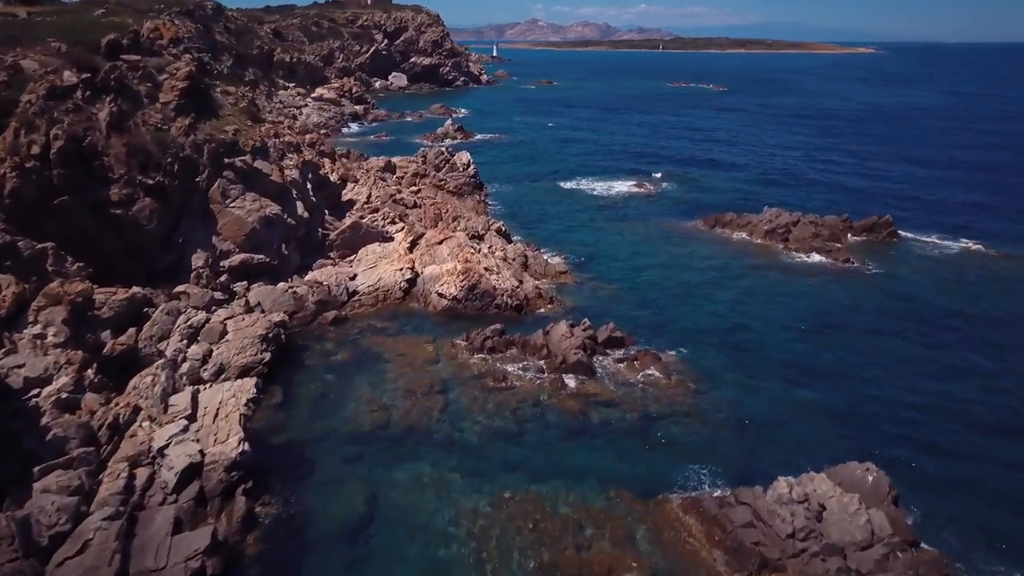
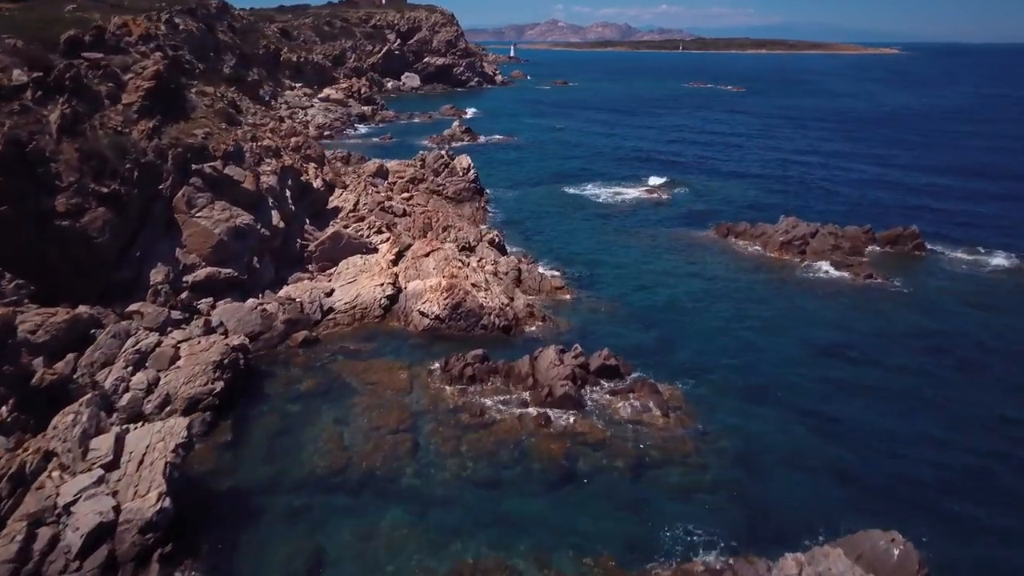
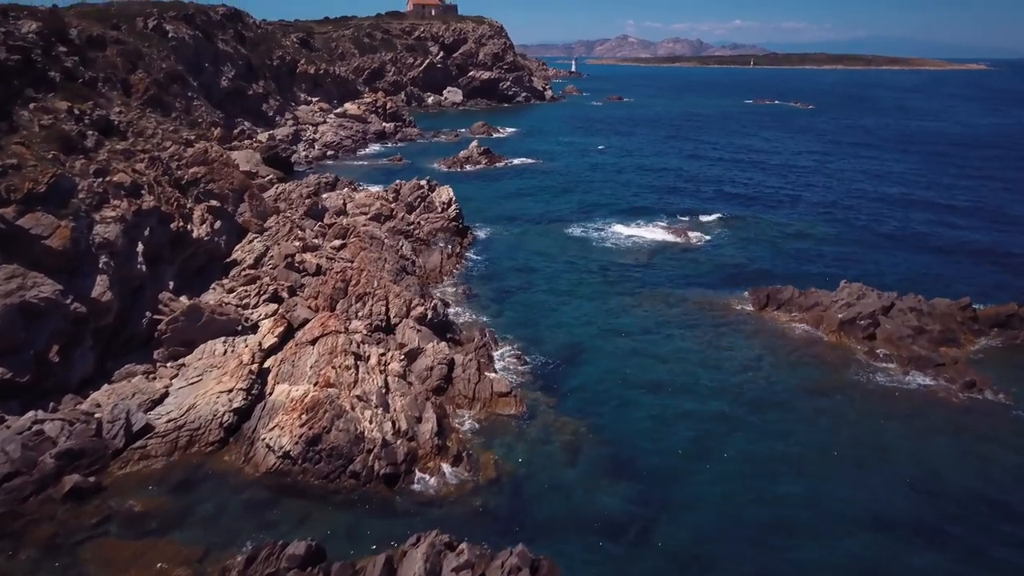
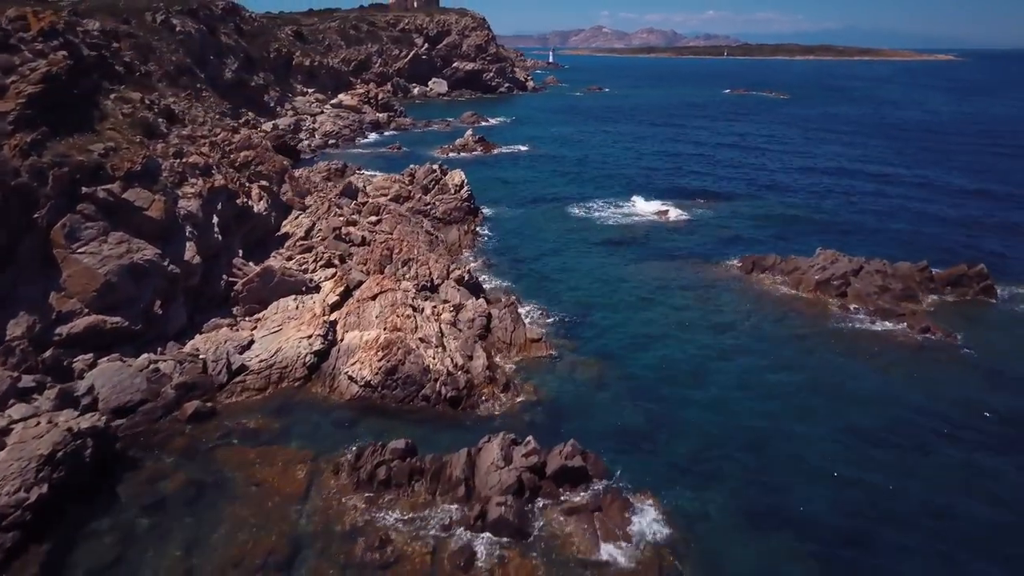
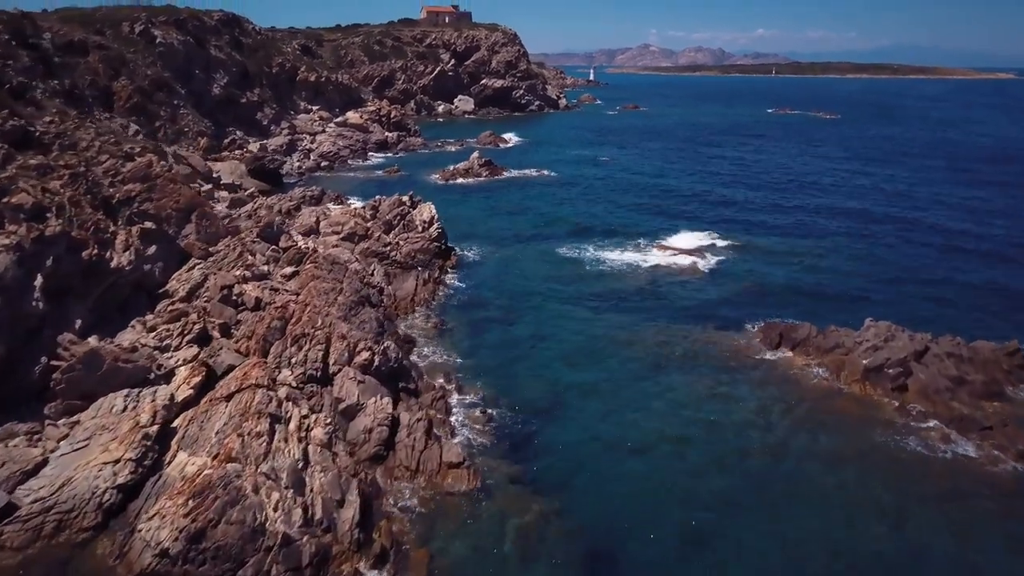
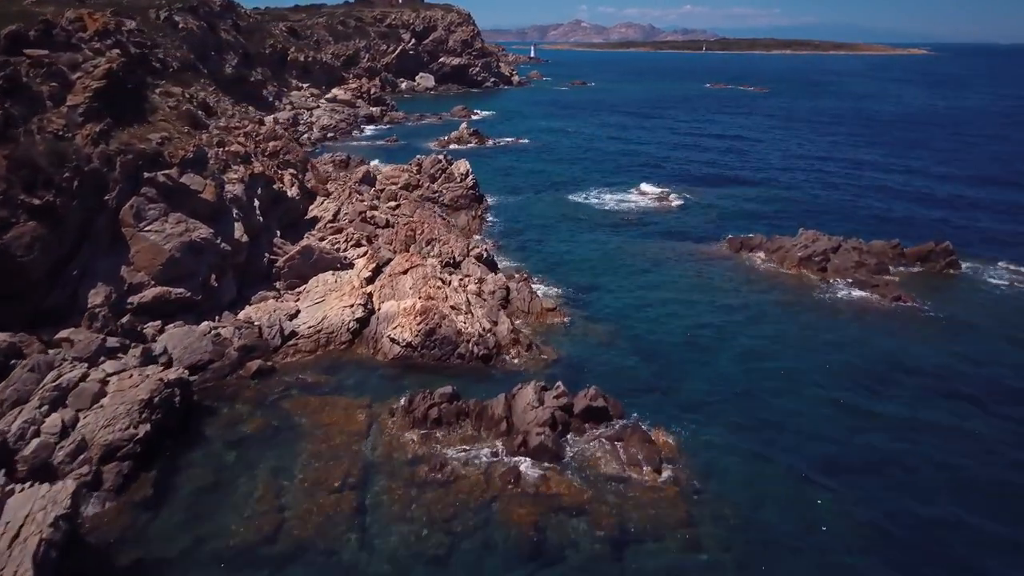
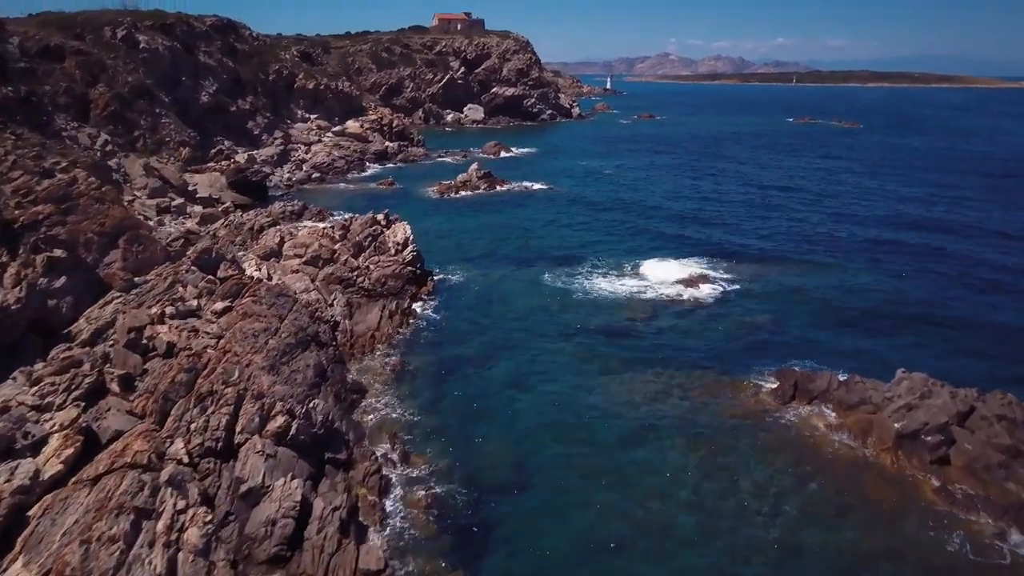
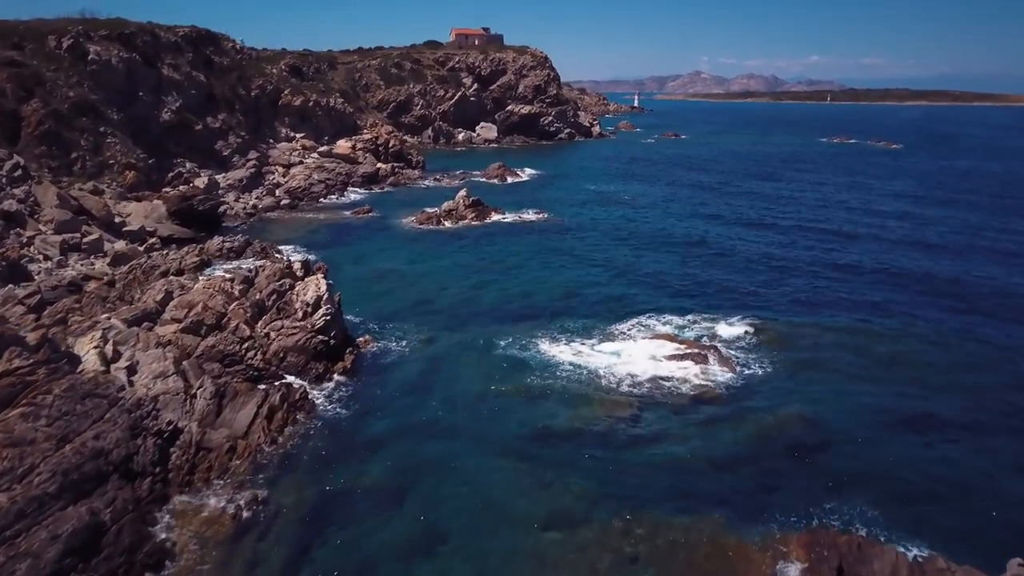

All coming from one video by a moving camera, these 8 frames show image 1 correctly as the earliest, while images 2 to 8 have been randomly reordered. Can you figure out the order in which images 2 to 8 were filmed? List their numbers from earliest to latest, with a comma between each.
2, 6, 4, 3, 5, 7, 8
